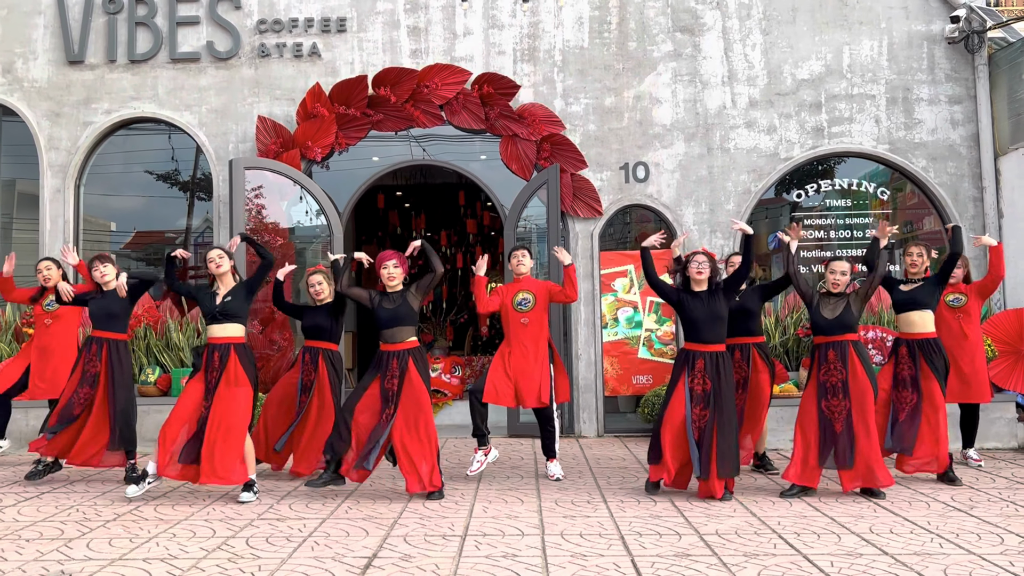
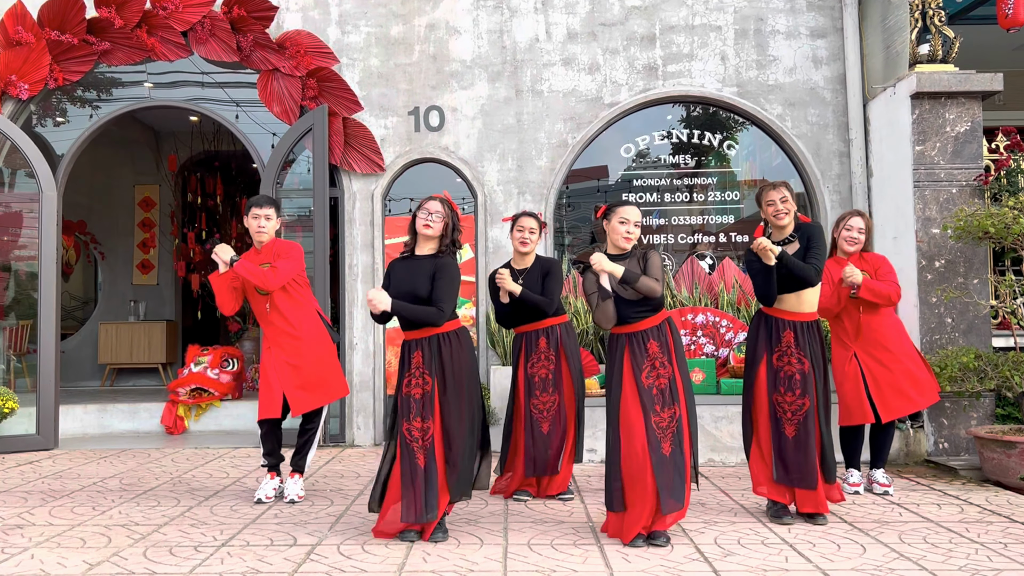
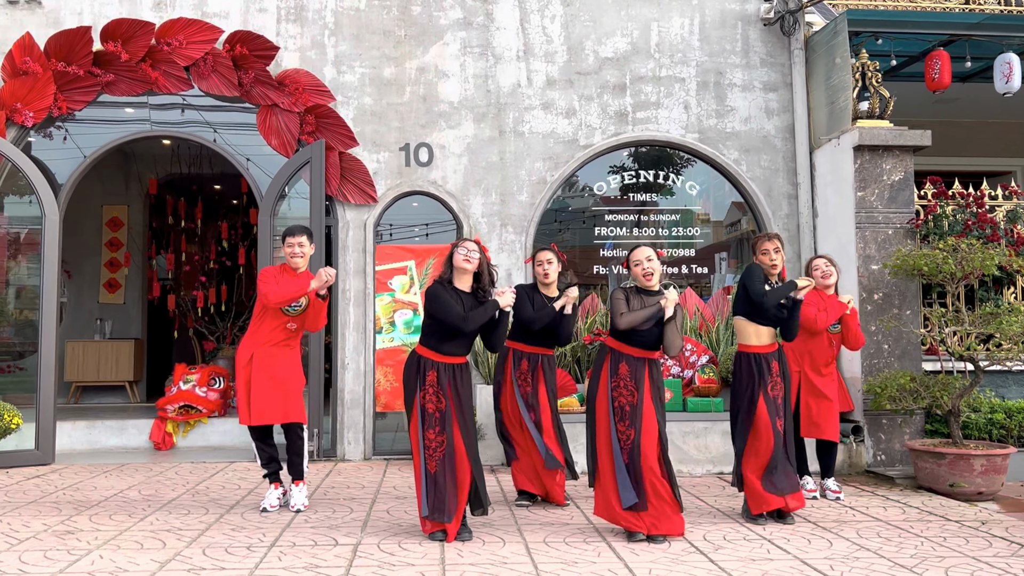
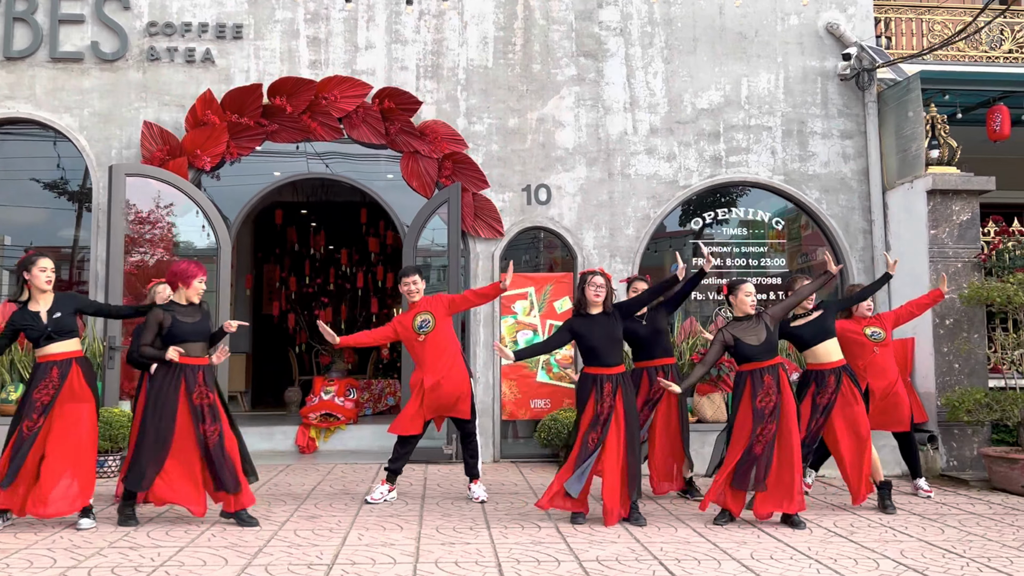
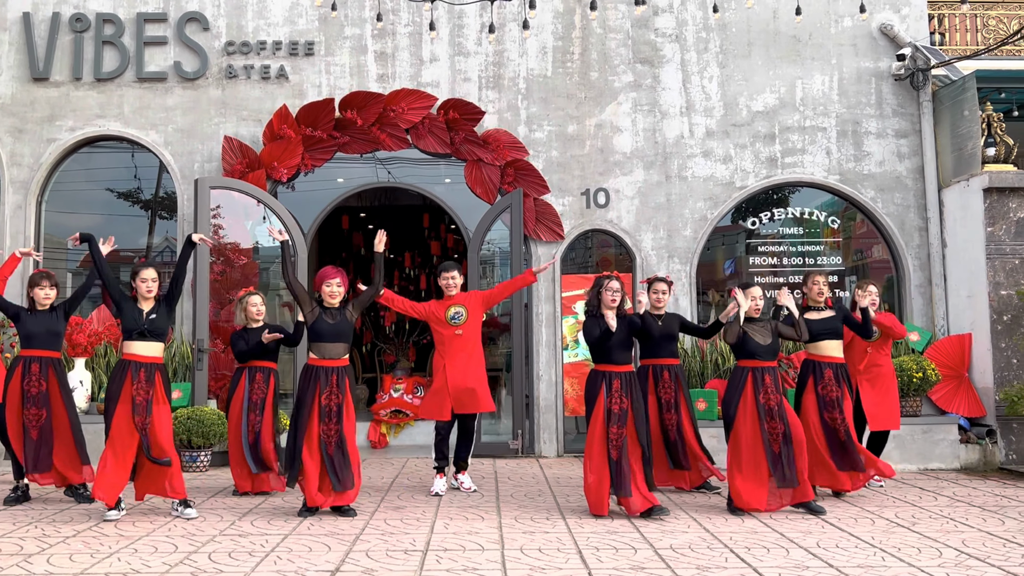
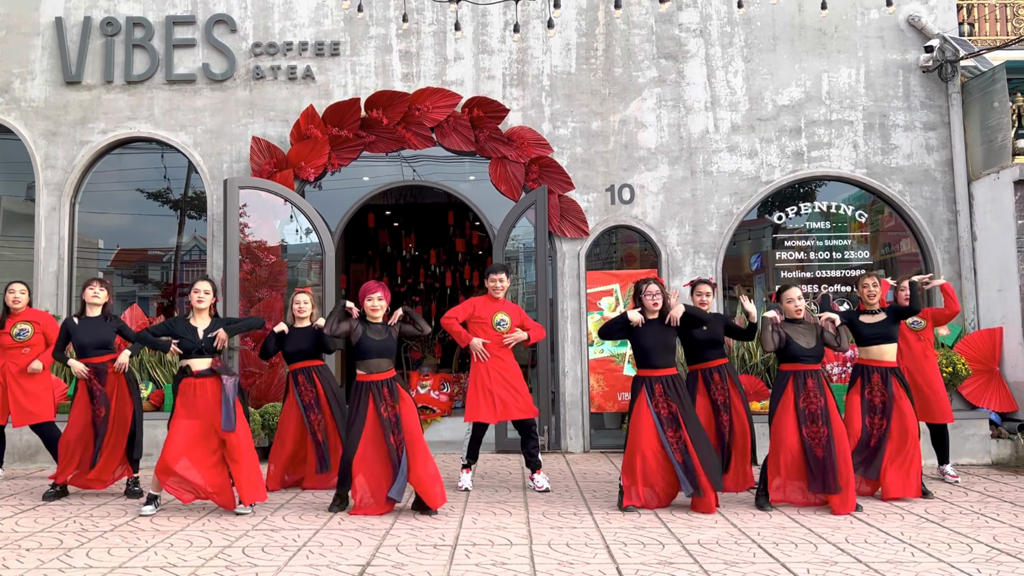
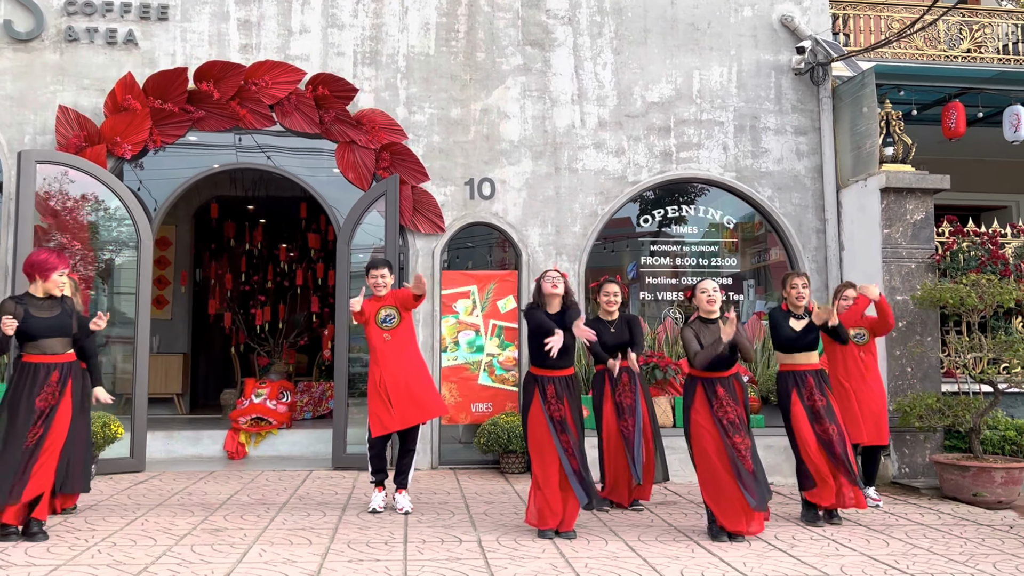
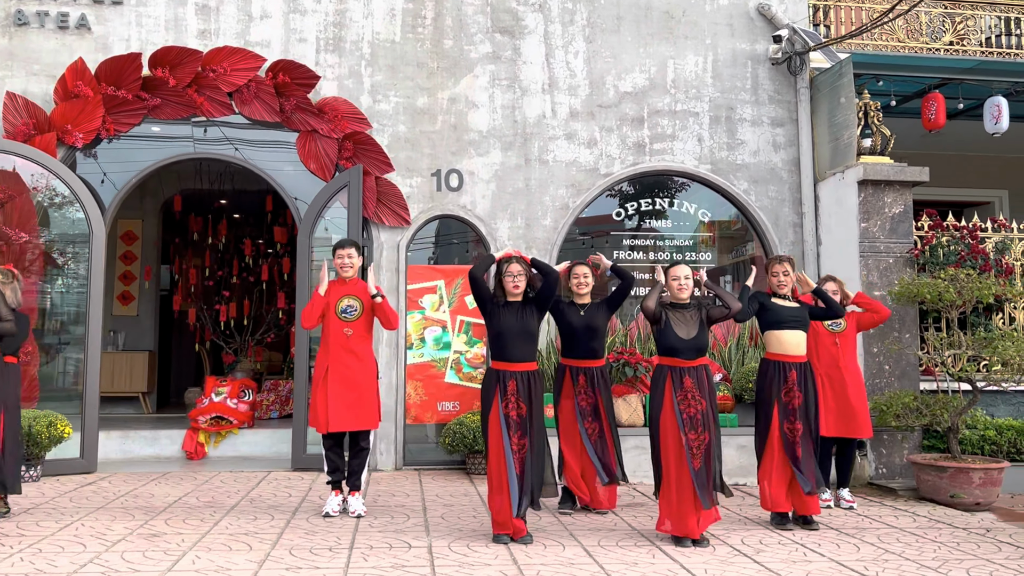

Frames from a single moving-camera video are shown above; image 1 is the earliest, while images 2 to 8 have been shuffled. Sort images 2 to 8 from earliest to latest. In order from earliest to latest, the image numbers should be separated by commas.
6, 5, 4, 7, 8, 3, 2
